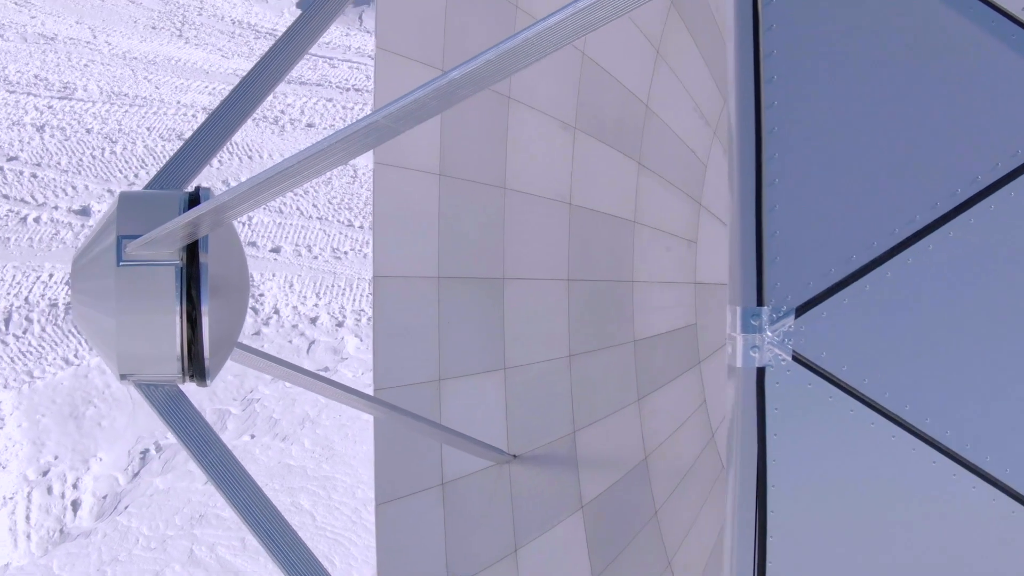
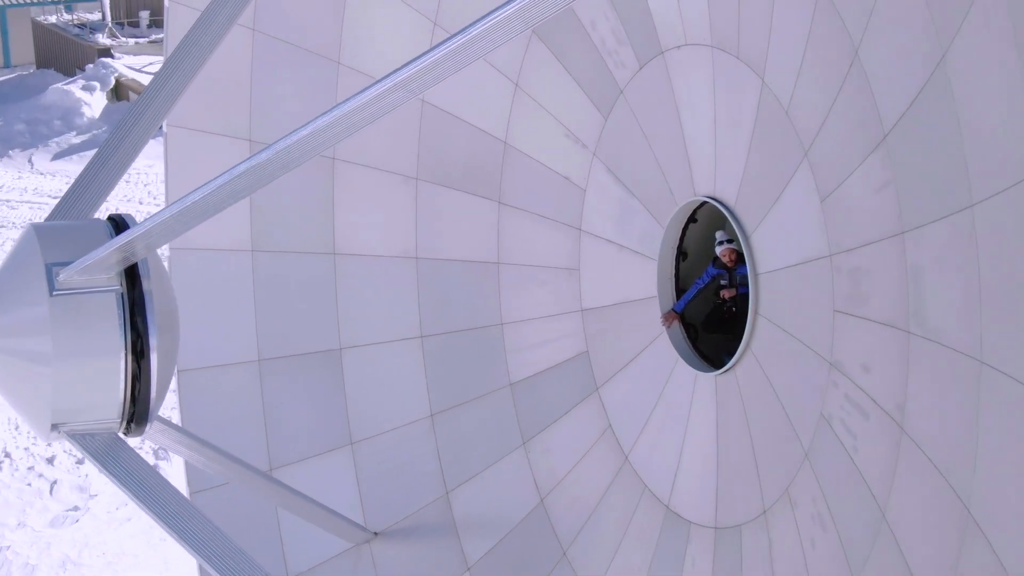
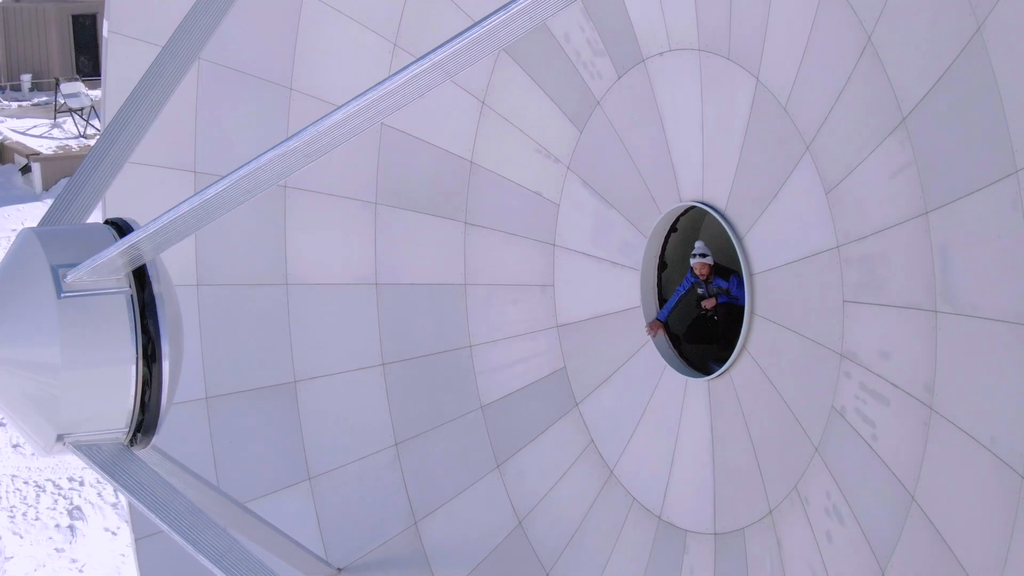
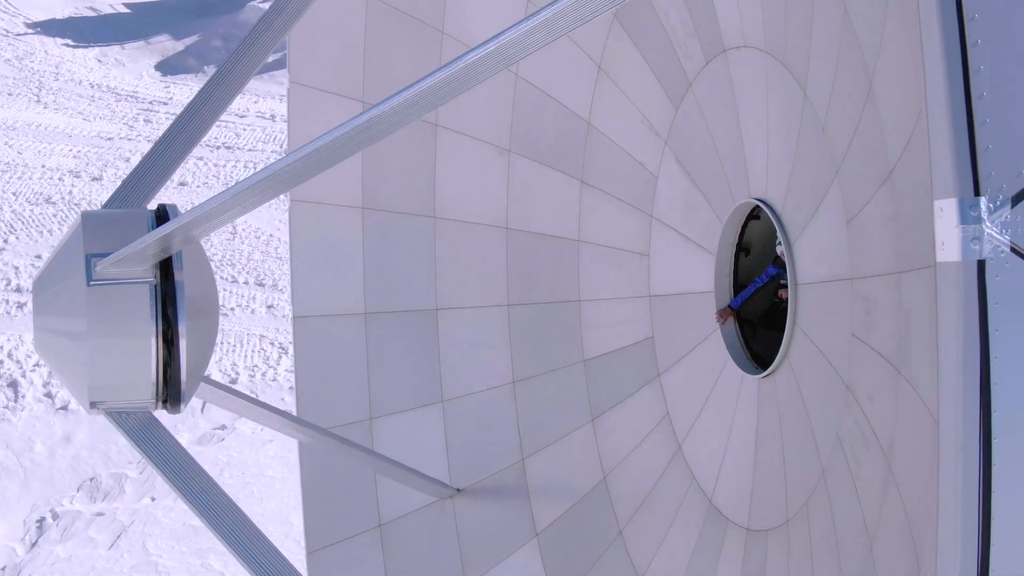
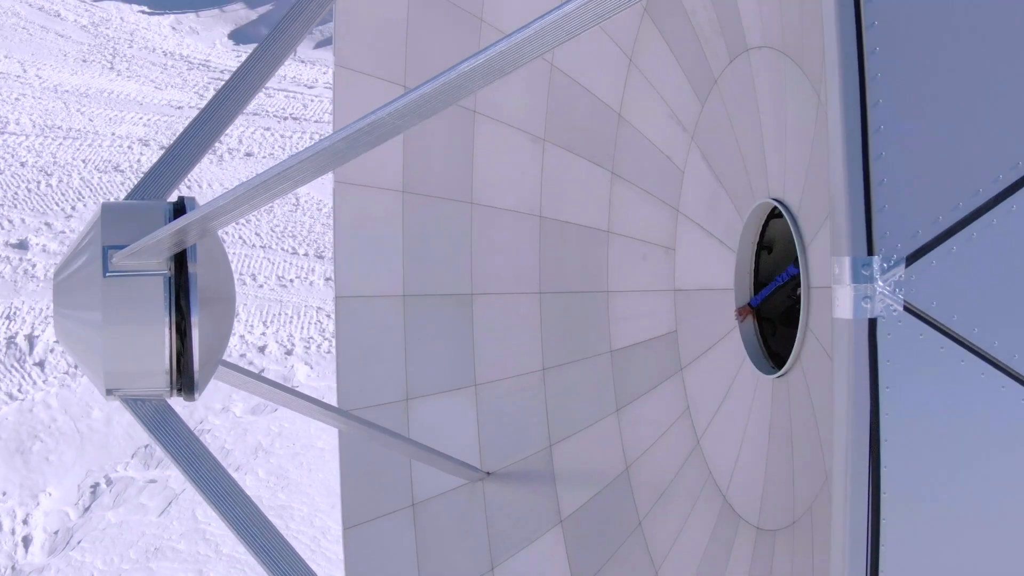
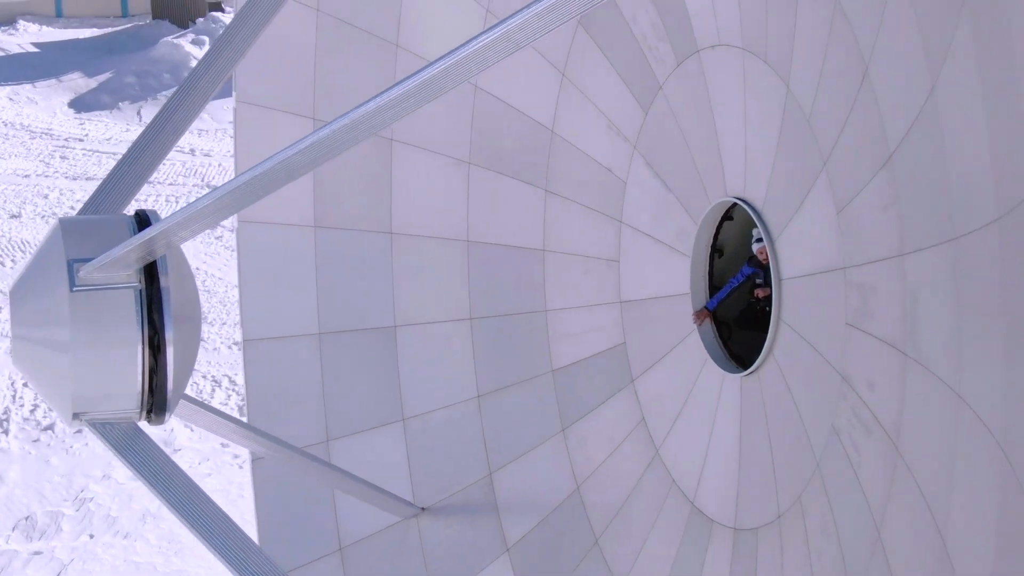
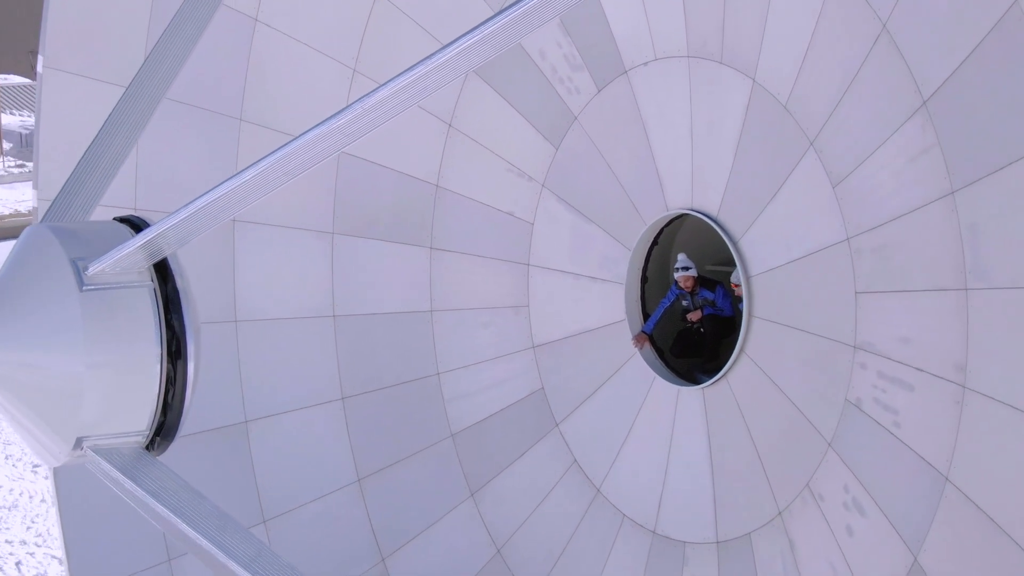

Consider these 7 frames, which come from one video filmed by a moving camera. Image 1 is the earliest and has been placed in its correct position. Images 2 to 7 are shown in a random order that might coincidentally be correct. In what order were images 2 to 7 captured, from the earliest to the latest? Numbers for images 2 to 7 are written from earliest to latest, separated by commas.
5, 4, 6, 2, 3, 7
